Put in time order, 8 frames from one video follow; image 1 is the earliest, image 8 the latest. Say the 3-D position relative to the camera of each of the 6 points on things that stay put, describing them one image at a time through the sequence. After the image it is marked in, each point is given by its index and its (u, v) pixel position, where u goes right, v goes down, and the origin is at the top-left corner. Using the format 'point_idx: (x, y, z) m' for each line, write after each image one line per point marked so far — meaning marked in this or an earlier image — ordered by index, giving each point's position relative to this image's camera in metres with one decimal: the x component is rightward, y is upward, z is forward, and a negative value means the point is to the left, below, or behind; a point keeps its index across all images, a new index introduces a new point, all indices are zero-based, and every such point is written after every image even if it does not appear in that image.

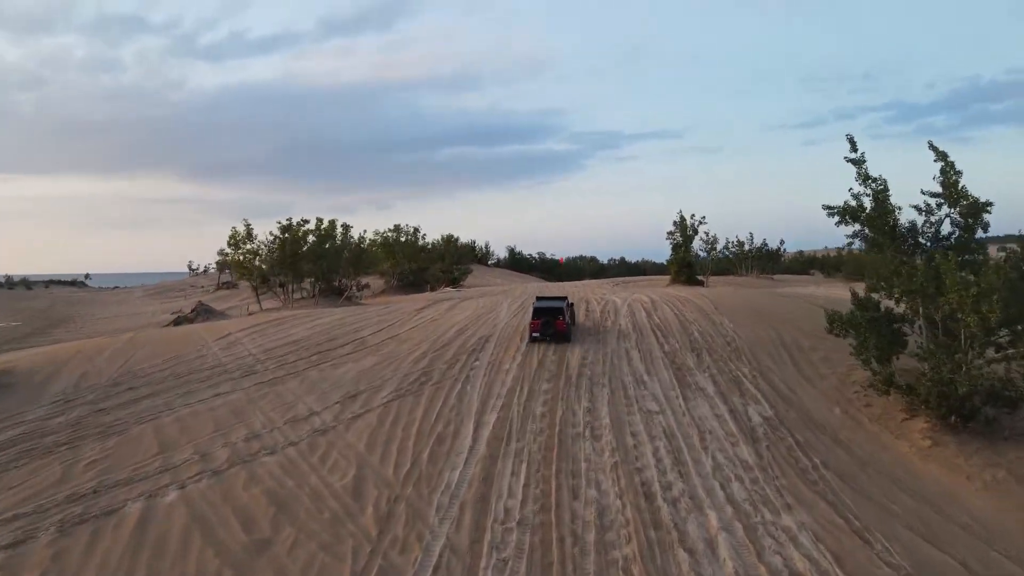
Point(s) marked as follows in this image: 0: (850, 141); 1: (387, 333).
0: (+4.3, +1.9, +9.3) m
1: (-2.3, -0.8, +13.3) m
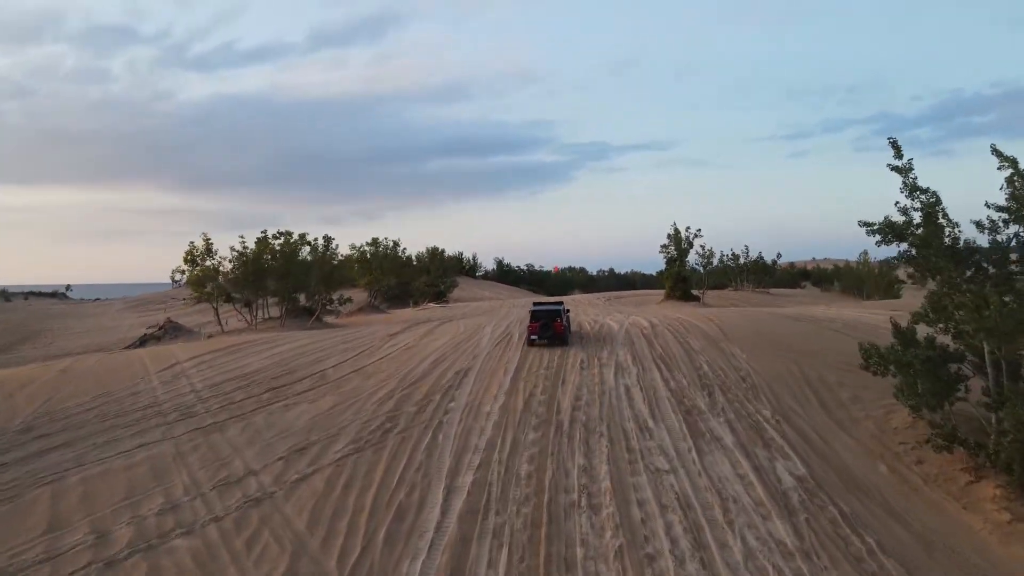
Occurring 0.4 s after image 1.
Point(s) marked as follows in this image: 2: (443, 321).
0: (+4.1, +1.5, +7.8) m
1: (-2.6, -1.2, +11.6) m
2: (-1.7, -0.8, +17.7) m
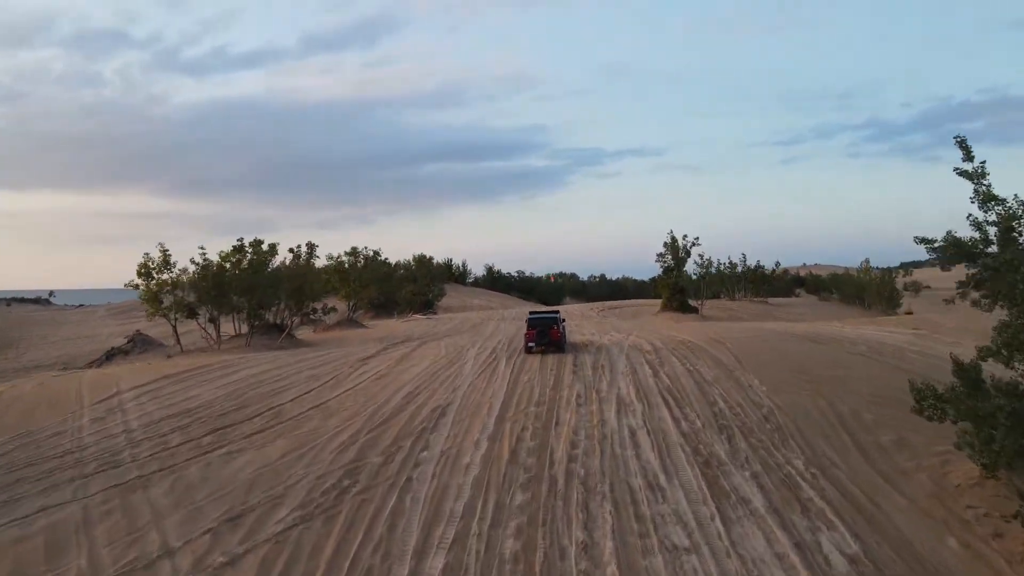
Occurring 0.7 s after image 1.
0: (+3.9, +1.2, +6.3) m
1: (-2.8, -1.5, +10.1) m
2: (-2.0, -1.2, +16.2) m
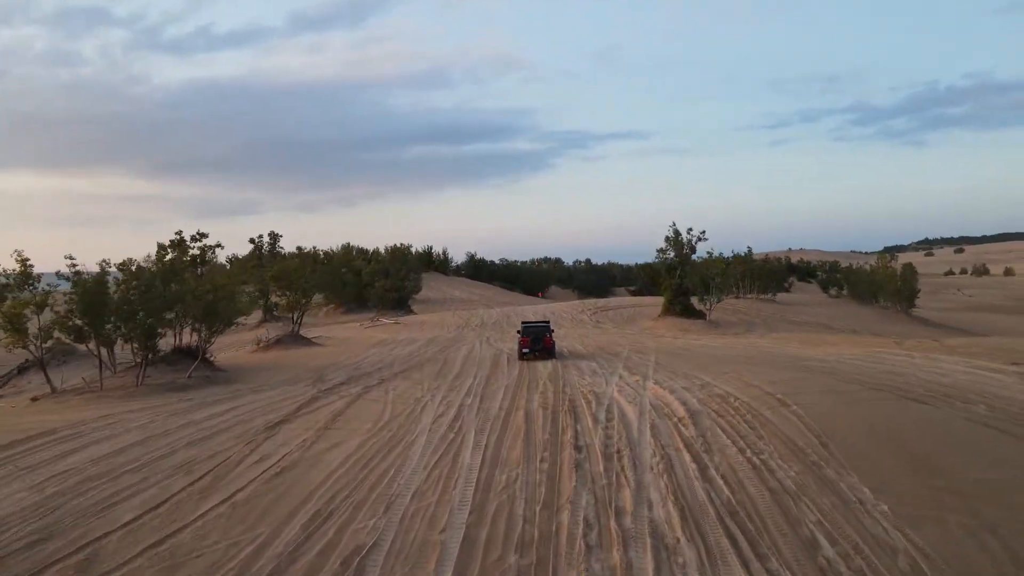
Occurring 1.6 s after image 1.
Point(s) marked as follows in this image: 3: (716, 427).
0: (+3.7, +0.7, +2.6) m
1: (-3.0, -2.0, +6.3) m
2: (-2.4, -1.5, +12.4) m
3: (+2.3, -1.6, +8.0) m
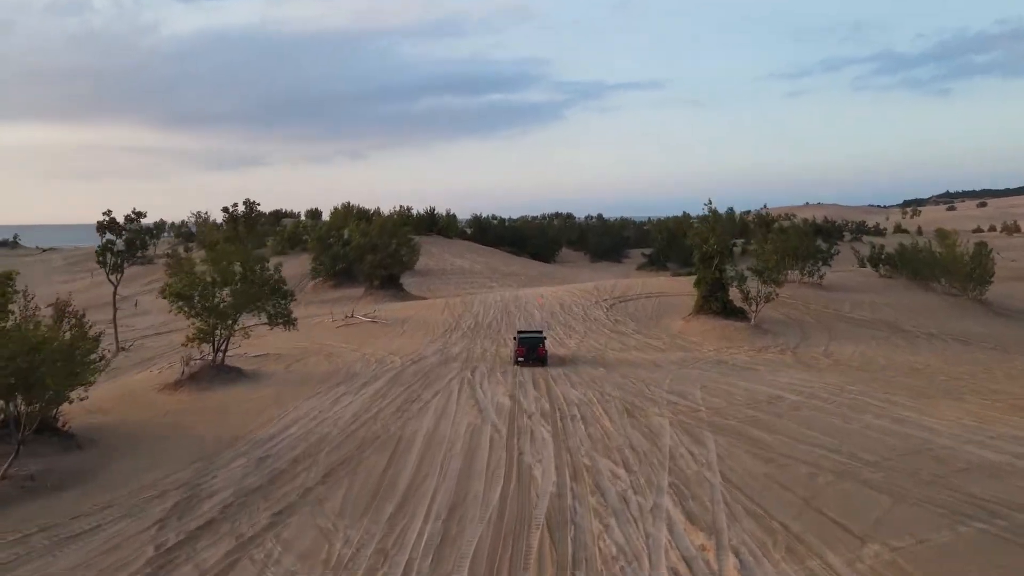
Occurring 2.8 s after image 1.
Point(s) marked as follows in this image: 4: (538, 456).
0: (+3.4, -0.7, -2.2) m
1: (-3.3, -3.1, +1.8) m
2: (-2.6, -2.2, +7.8) m
3: (+2.0, -2.6, +3.4) m
4: (+0.3, -2.0, +8.7) m
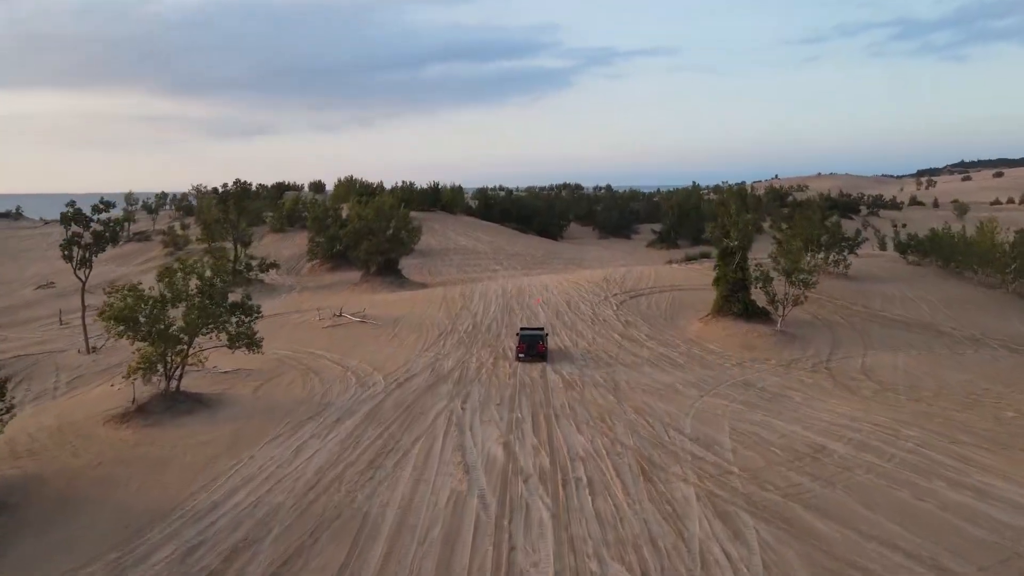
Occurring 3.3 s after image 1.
0: (+3.2, -1.6, -4.1) m
1: (-3.5, -3.9, +0.1) m
2: (-2.7, -2.7, +6.1) m
3: (+1.8, -3.3, +1.6) m
4: (+0.2, -2.5, +6.9) m
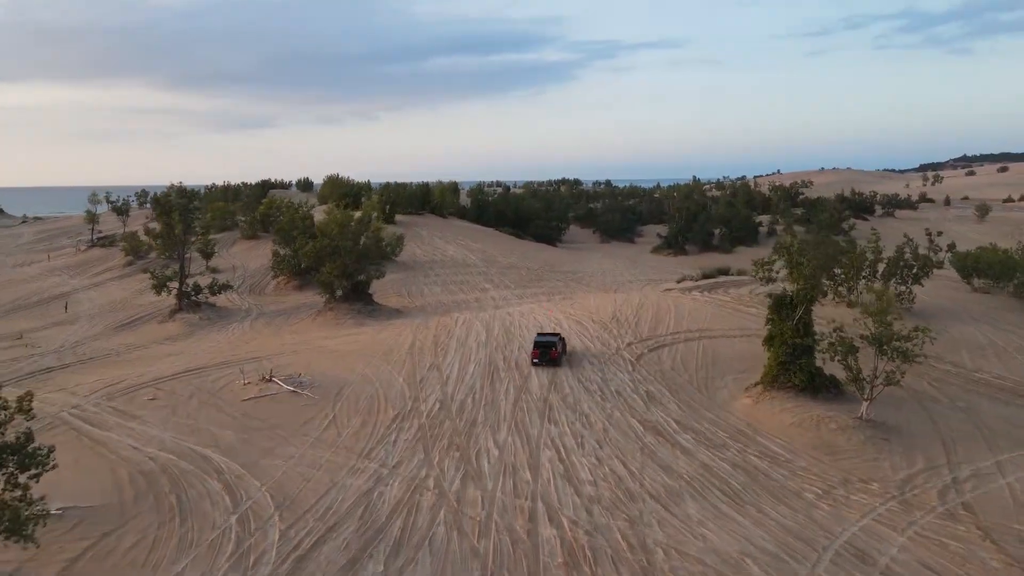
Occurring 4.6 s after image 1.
0: (+2.8, -3.1, -9.2) m
1: (-3.8, -5.3, -5.1) m
2: (-3.0, -4.1, +0.9) m
3: (+1.5, -4.7, -3.5) m
4: (-0.1, -3.9, +1.7) m
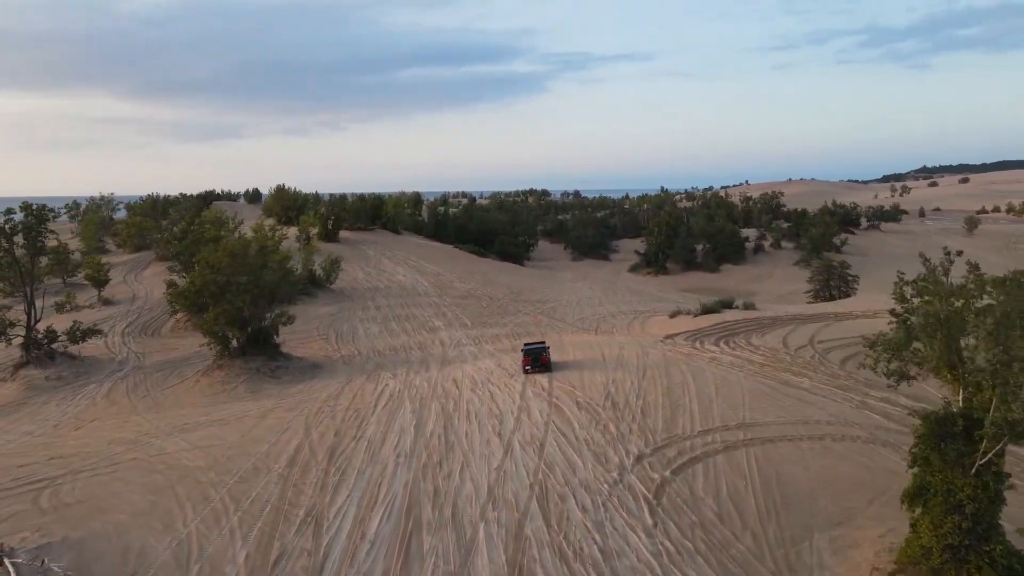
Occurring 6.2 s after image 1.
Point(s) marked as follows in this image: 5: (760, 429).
0: (+3.1, -4.0, -16.4) m
1: (-3.8, -6.3, -12.5) m
2: (-3.2, -5.2, -6.5) m
3: (+1.5, -5.7, -10.7) m
4: (-0.4, -5.0, -5.5) m
5: (+4.5, -2.4, +13.0) m
